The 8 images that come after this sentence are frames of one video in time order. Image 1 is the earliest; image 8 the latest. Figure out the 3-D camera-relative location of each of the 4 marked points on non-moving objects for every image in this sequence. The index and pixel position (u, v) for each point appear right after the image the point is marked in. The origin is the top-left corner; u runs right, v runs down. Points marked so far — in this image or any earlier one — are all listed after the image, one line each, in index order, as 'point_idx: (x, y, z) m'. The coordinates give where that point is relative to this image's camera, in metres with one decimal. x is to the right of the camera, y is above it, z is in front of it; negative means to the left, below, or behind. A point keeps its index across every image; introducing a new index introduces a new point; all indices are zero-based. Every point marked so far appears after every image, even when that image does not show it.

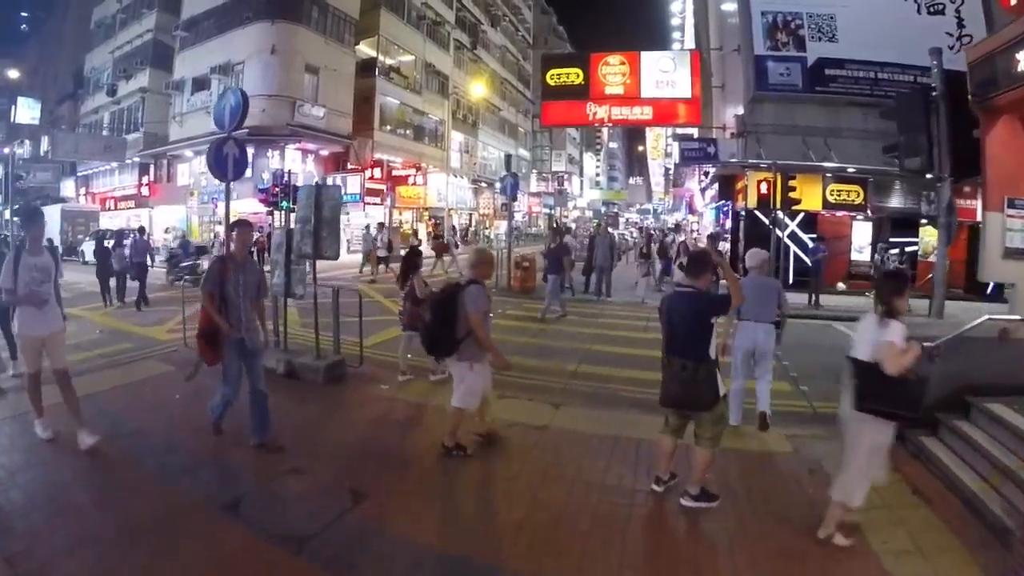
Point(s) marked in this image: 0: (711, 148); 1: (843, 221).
0: (+5.2, +3.7, +17.9) m
1: (+9.3, +1.9, +19.1) m
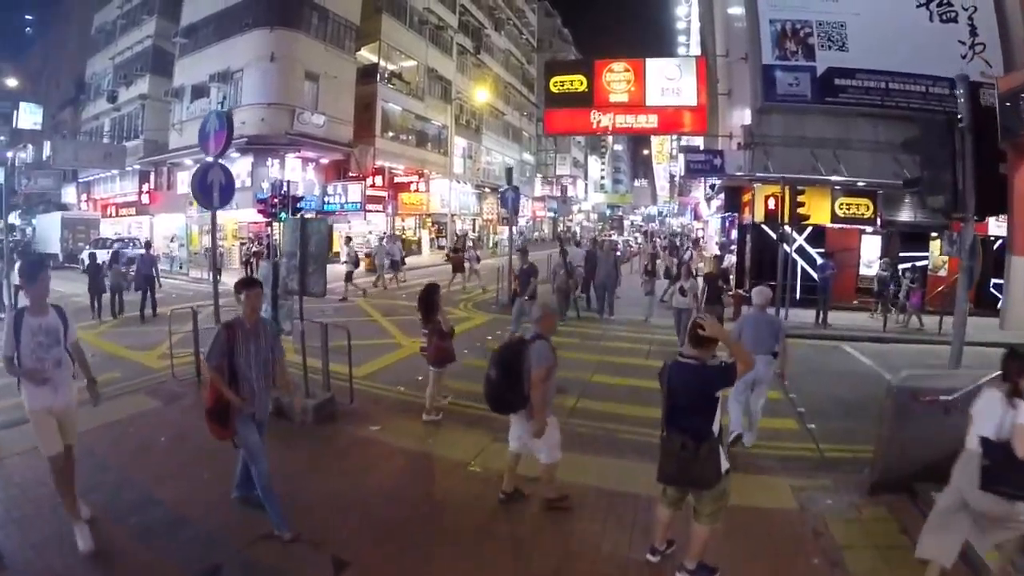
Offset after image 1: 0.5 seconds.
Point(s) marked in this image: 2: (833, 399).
0: (+5.2, +3.3, +17.4) m
1: (+9.3, +1.5, +18.6) m
2: (+4.3, -1.5, +9.2) m
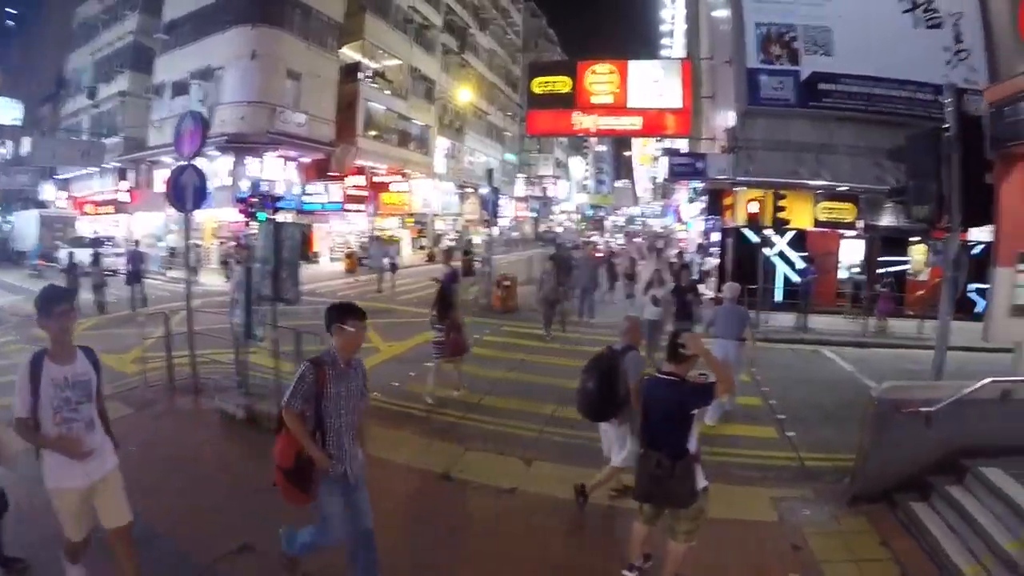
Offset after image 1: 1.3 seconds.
0: (+4.8, +3.2, +17.4) m
1: (+8.8, +1.4, +18.6) m
2: (+4.0, -1.6, +9.2) m
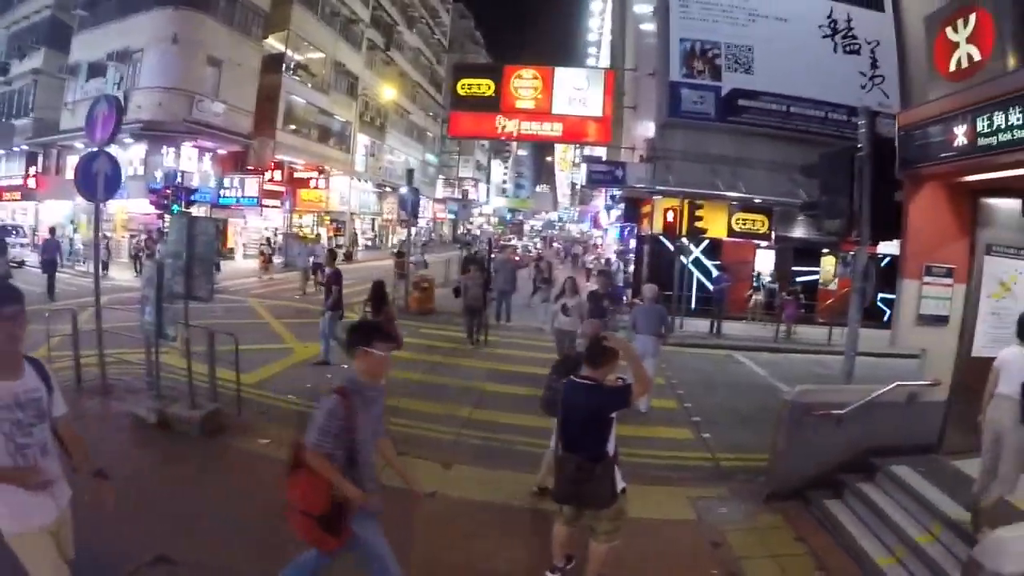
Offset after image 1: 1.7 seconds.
0: (+3.0, +3.1, +17.8) m
1: (+6.8, +1.2, +19.5) m
2: (+3.0, -1.7, +9.6) m
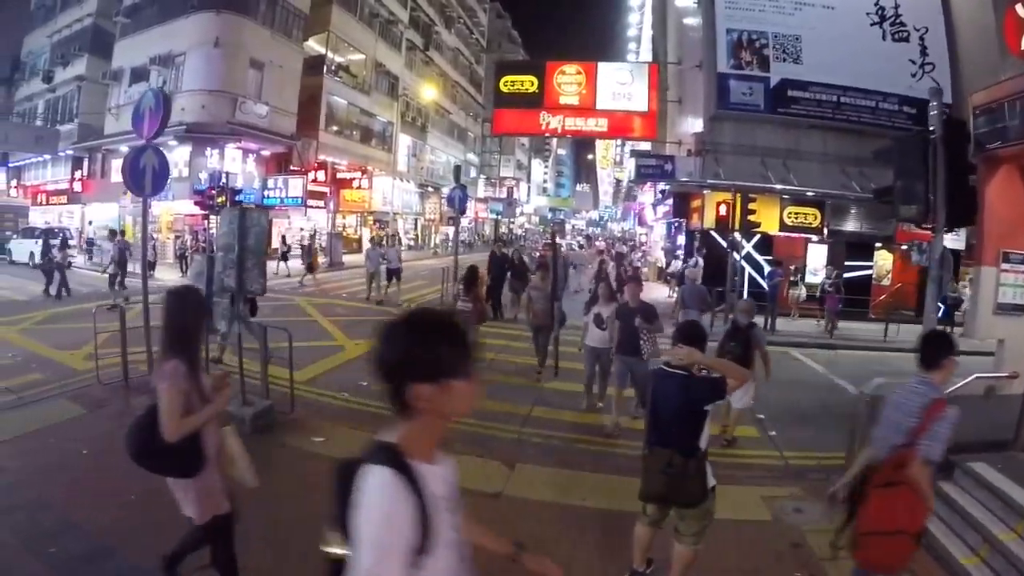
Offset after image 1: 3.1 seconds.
0: (+4.1, +3.2, +17.5) m
1: (+8.0, +1.3, +19.0) m
2: (+3.8, -1.6, +9.3) m
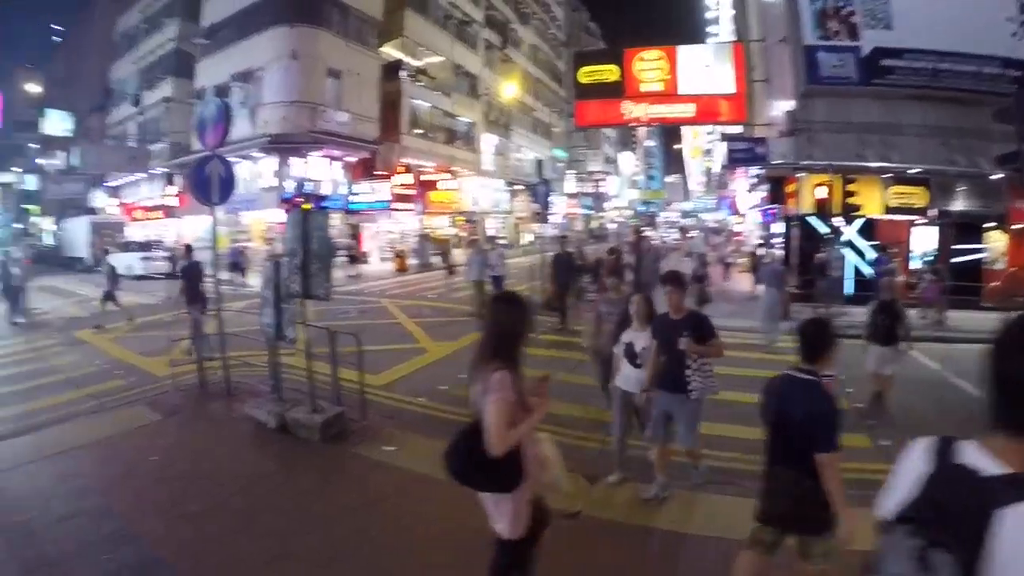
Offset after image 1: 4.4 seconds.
0: (+5.8, +3.3, +16.4) m
1: (+9.9, +1.6, +17.3) m
2: (+4.4, -1.5, +8.3) m
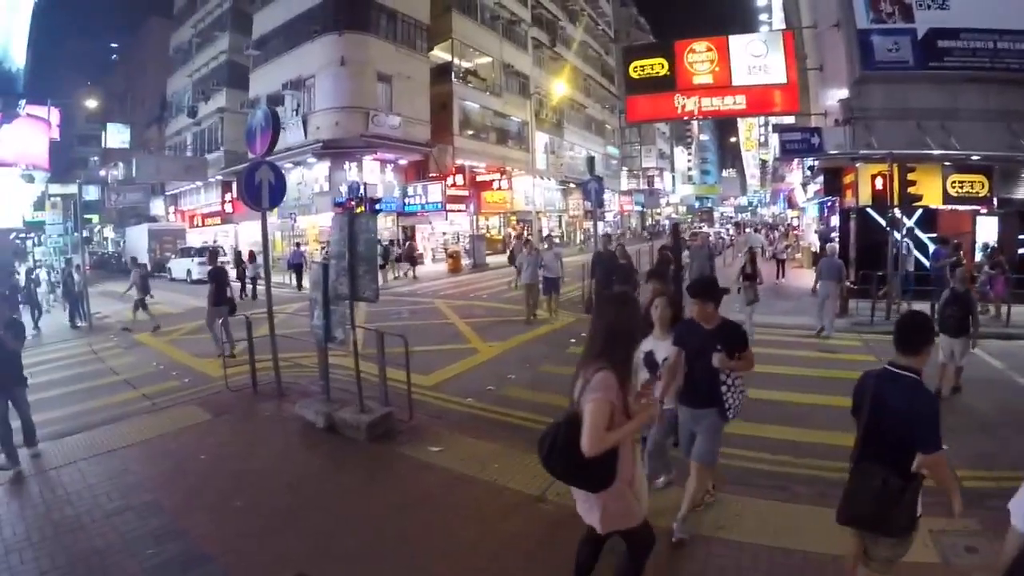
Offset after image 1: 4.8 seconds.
0: (+6.7, +3.5, +15.8) m
1: (+11.0, +1.7, +16.4) m
2: (+4.7, -1.4, +7.9) m
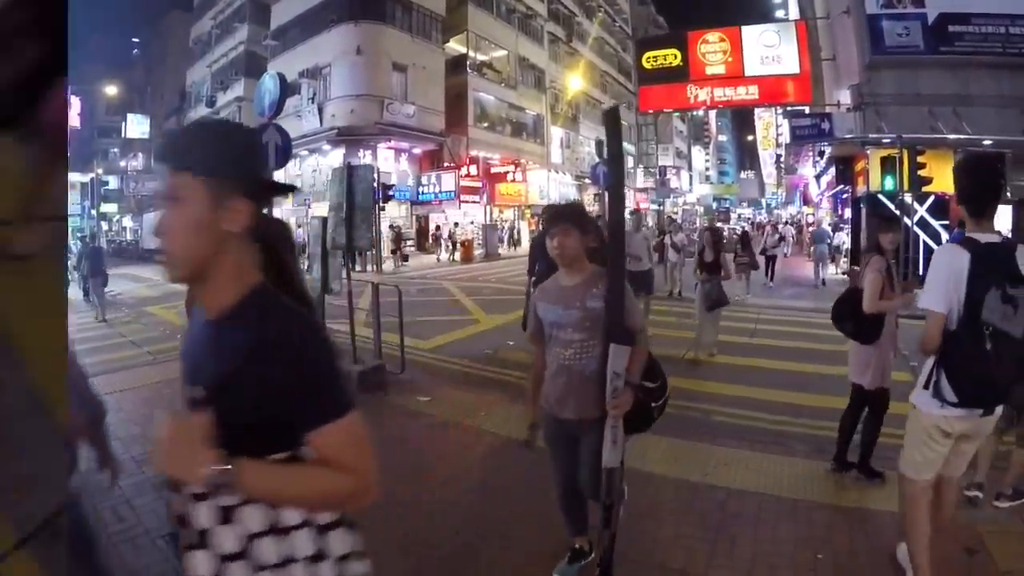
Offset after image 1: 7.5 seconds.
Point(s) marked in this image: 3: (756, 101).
0: (+7.0, +3.7, +15.8) m
1: (+11.2, +2.0, +16.3) m
2: (+4.7, -1.1, +7.9) m
3: (+6.5, +5.2, +18.8) m
